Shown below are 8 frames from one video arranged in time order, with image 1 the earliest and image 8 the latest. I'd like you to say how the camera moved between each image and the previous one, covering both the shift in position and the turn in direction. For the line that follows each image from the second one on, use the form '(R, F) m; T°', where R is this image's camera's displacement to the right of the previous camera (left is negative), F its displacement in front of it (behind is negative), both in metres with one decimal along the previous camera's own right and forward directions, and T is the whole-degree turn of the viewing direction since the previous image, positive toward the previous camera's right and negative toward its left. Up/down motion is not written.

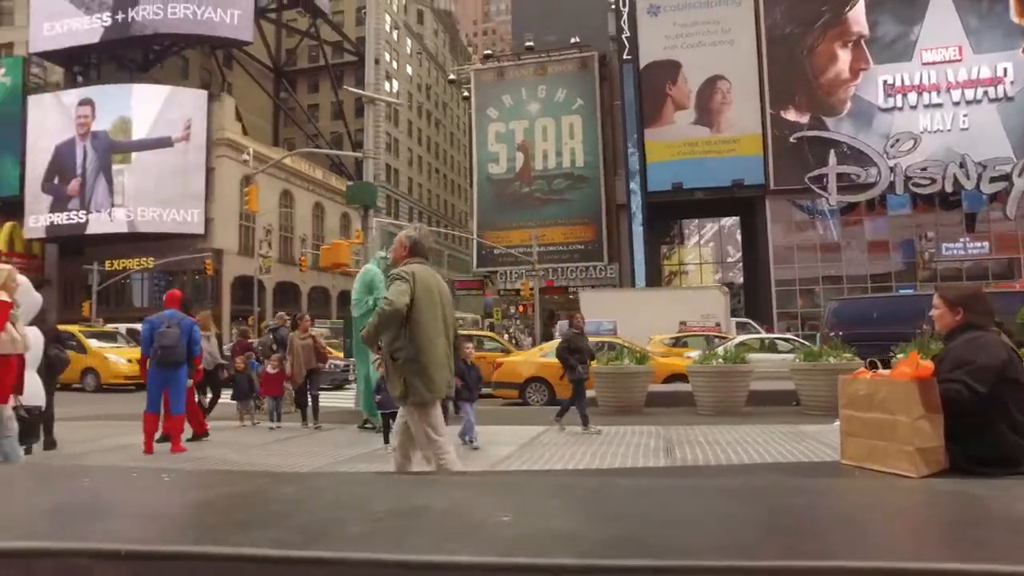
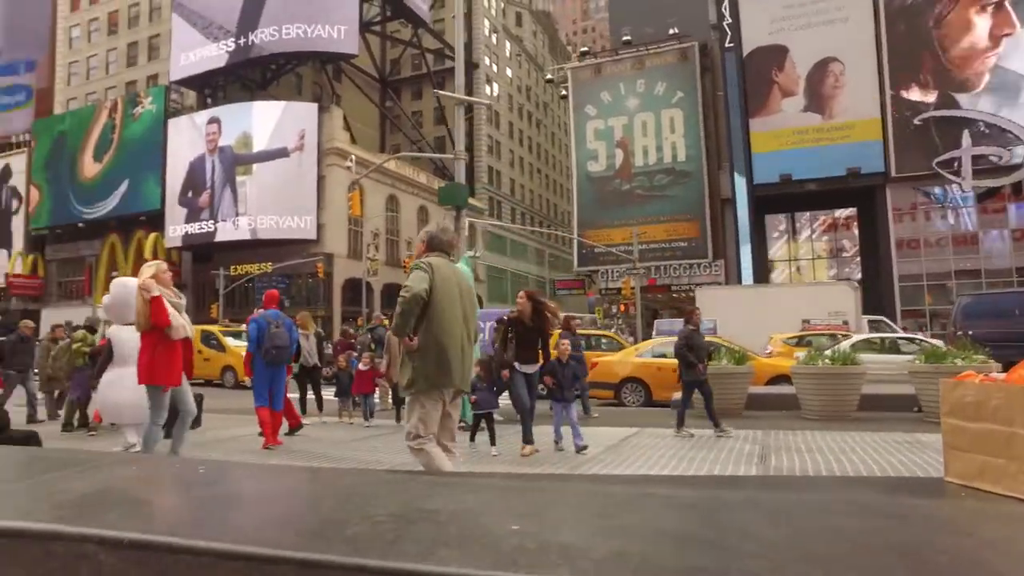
(+0.2, +0.1) m; -9°
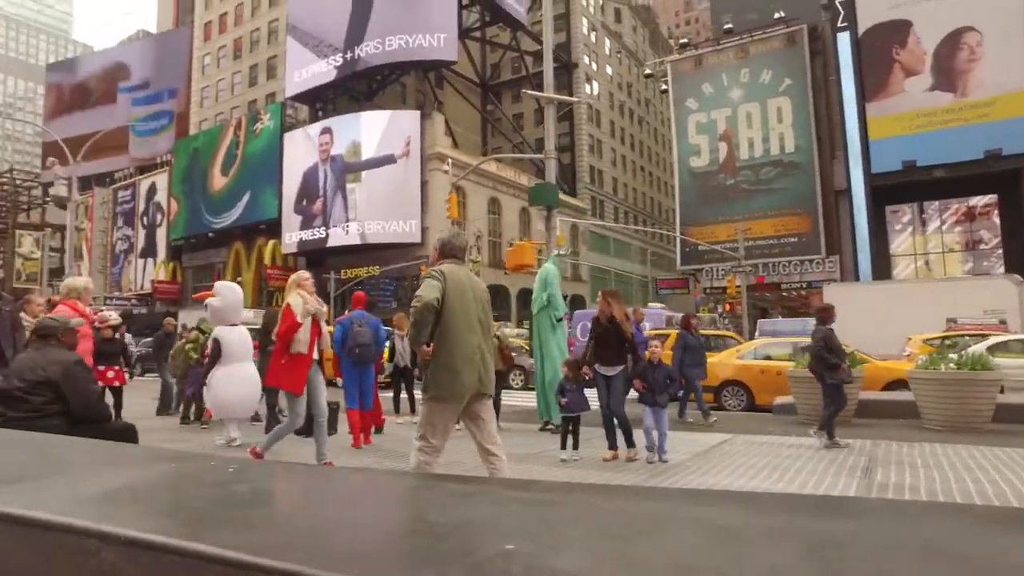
(+0.2, +0.1) m; -9°
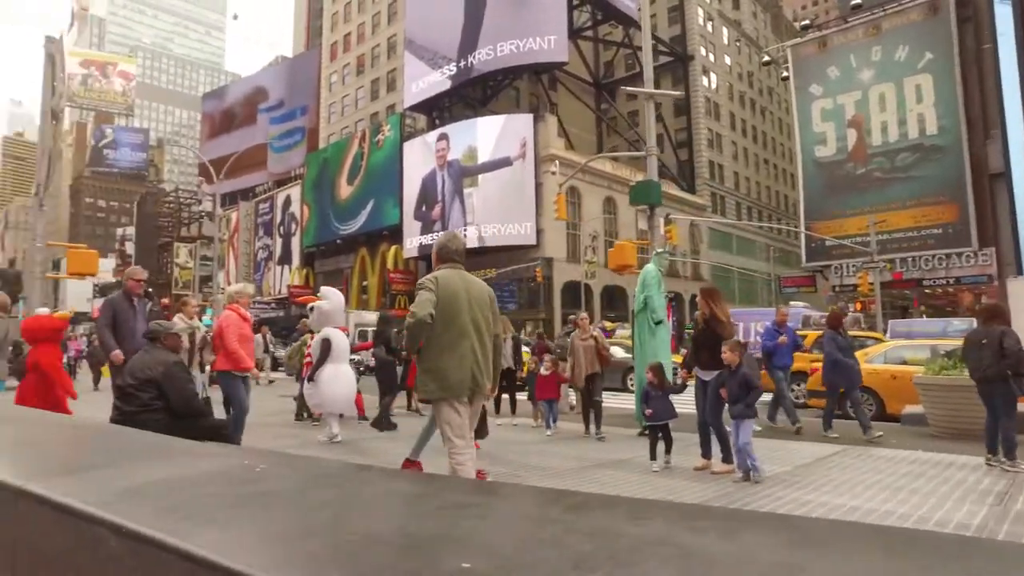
(+0.4, +0.1) m; -10°
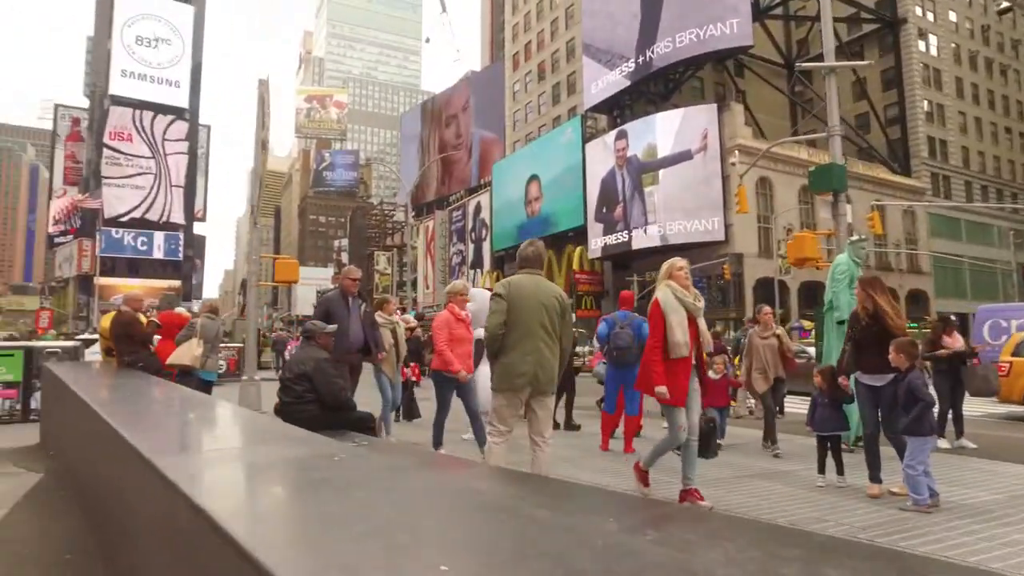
(+0.4, +0.2) m; -16°
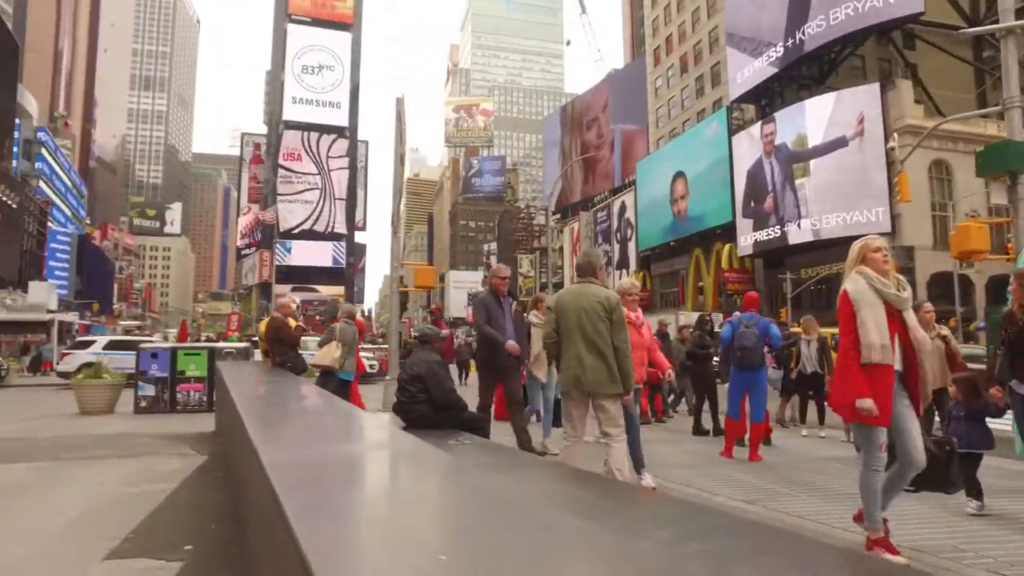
(+0.4, -0.1) m; -12°
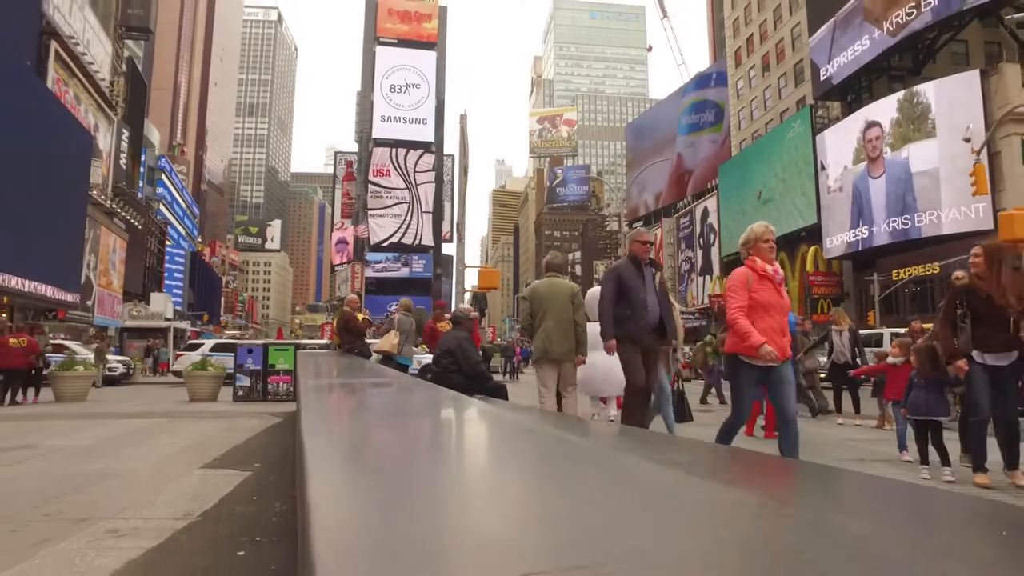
(+0.7, -0.9) m; -7°
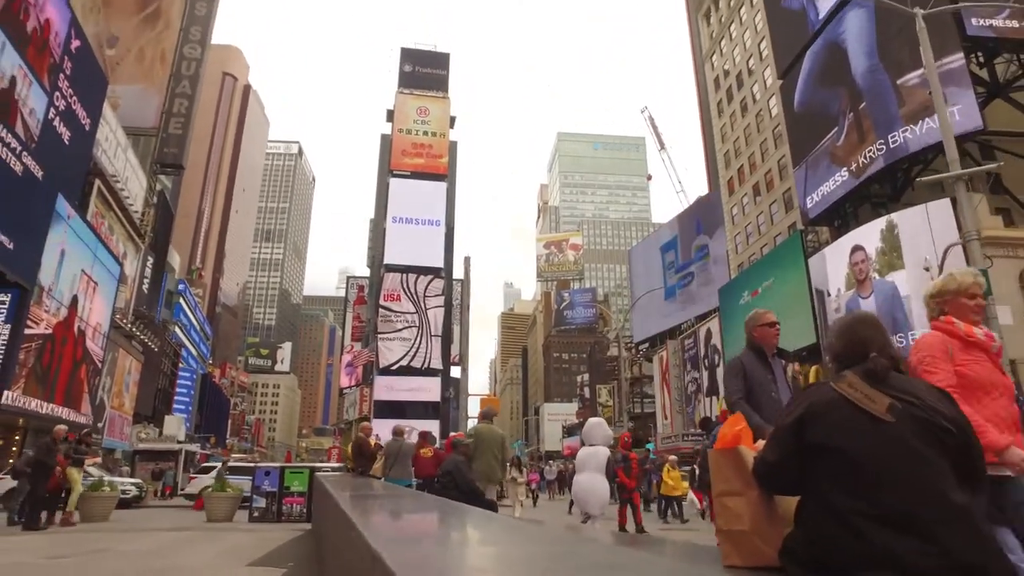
(+0.2, -1.4) m; -1°
